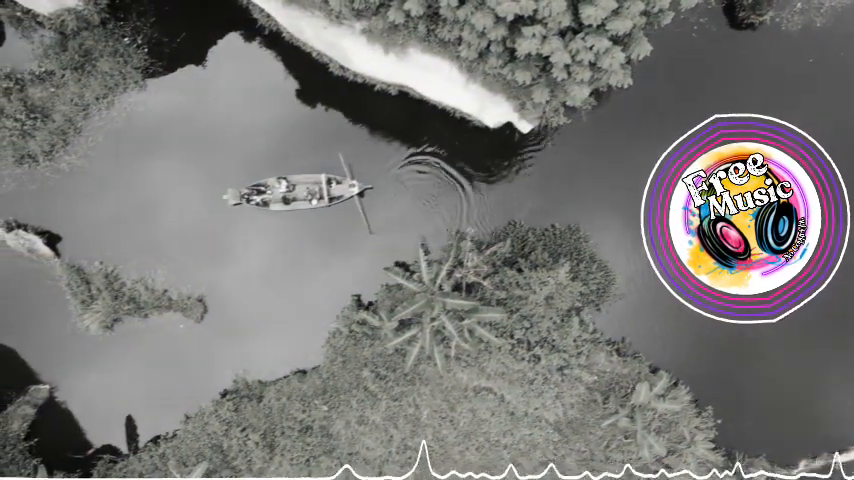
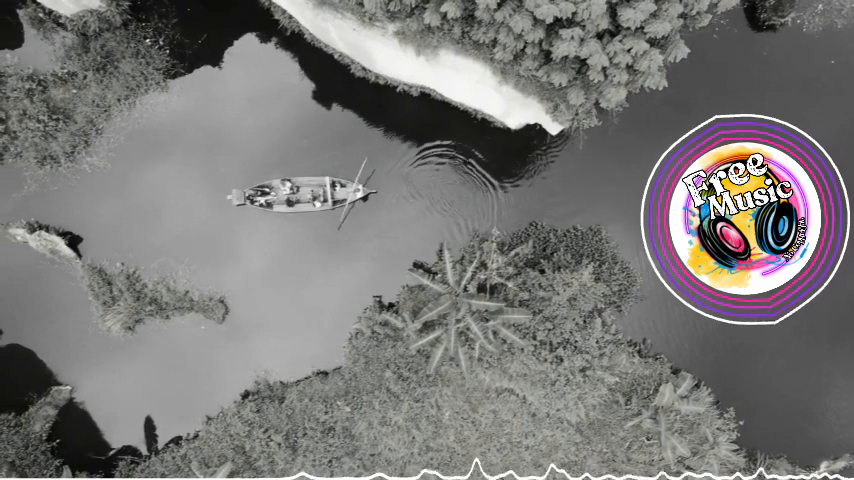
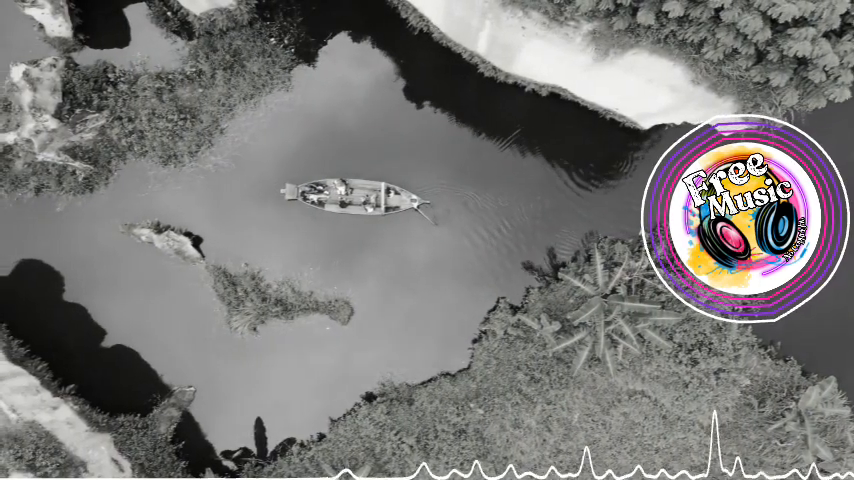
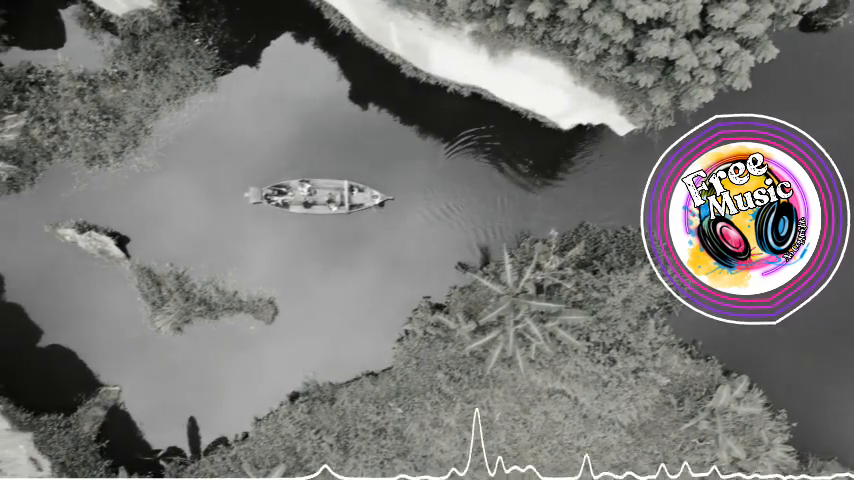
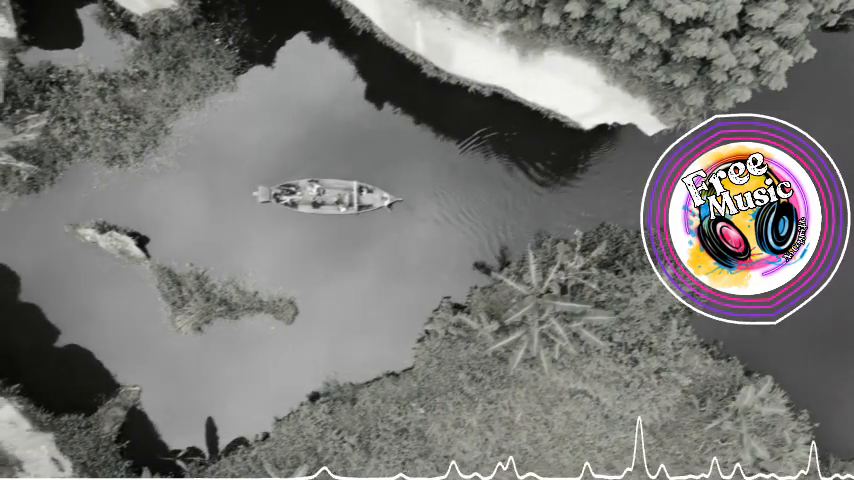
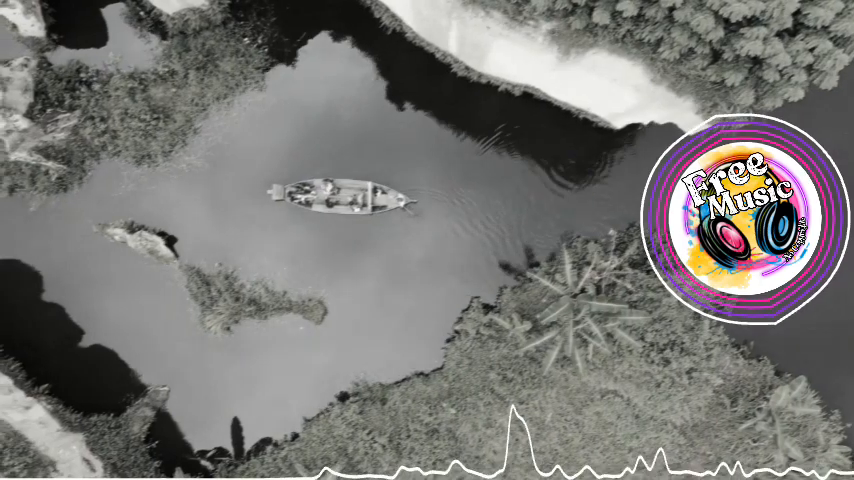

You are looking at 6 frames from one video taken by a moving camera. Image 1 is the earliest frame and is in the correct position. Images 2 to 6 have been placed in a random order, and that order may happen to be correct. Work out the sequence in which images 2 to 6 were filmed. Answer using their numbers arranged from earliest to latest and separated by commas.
2, 4, 5, 6, 3
